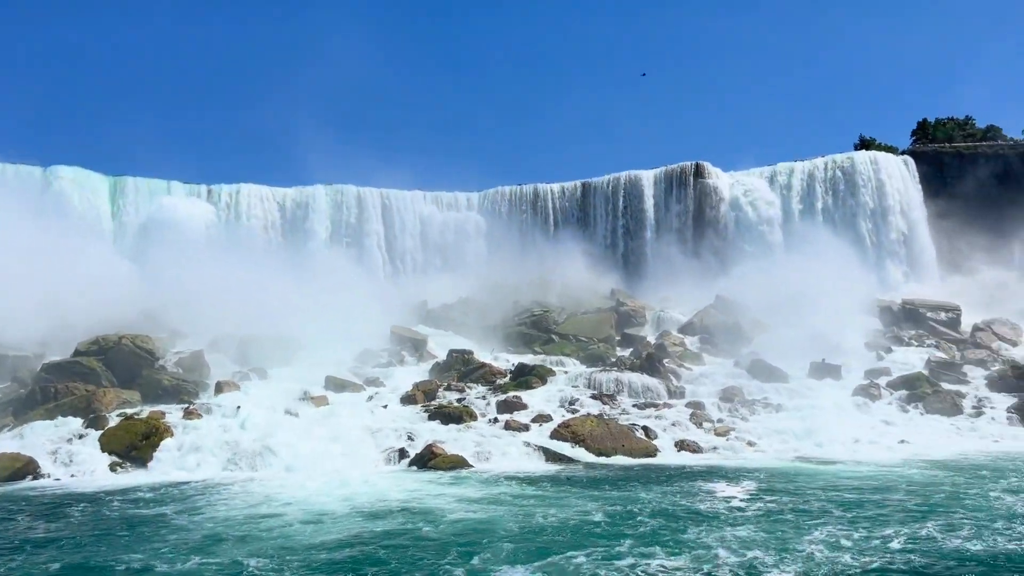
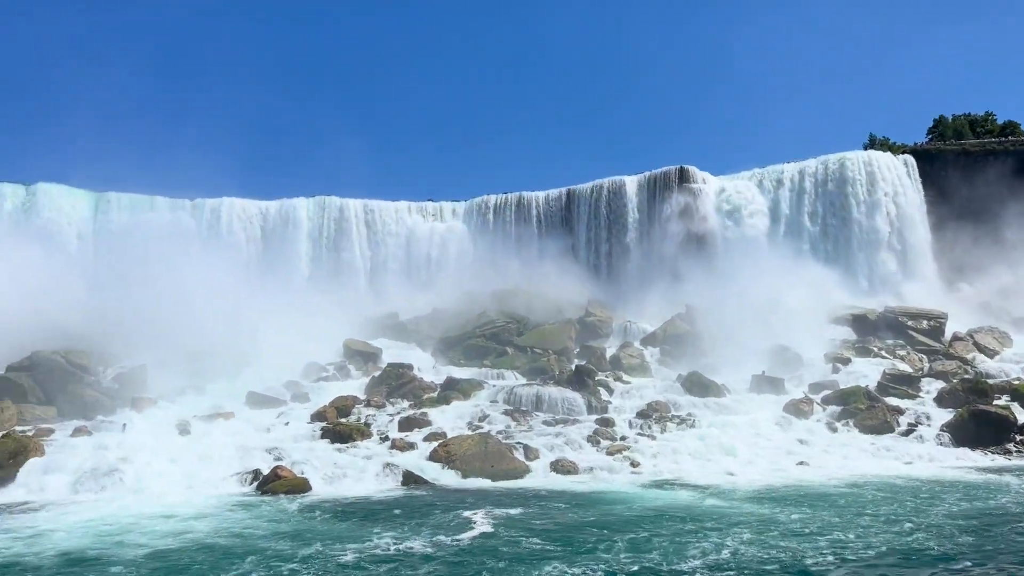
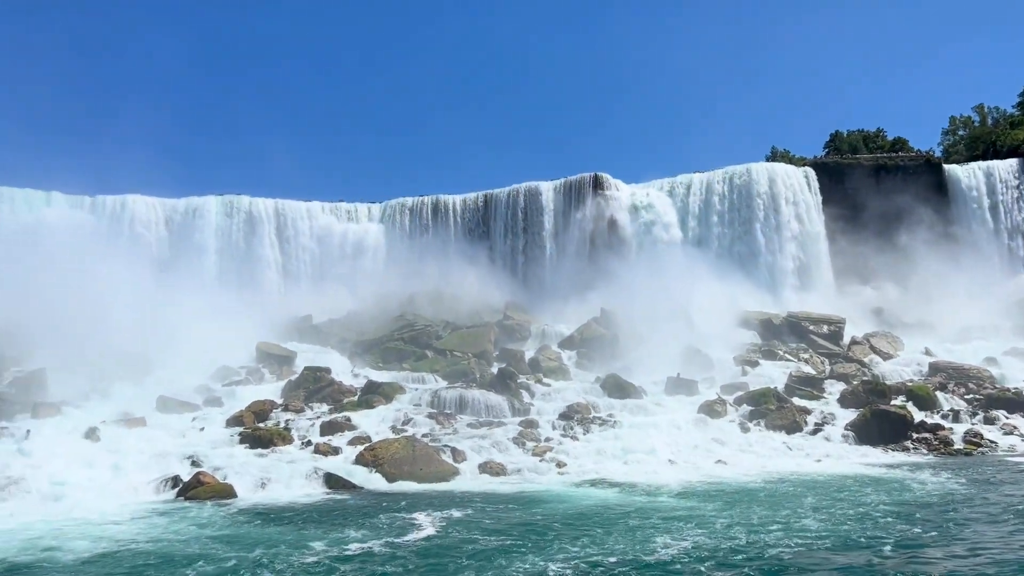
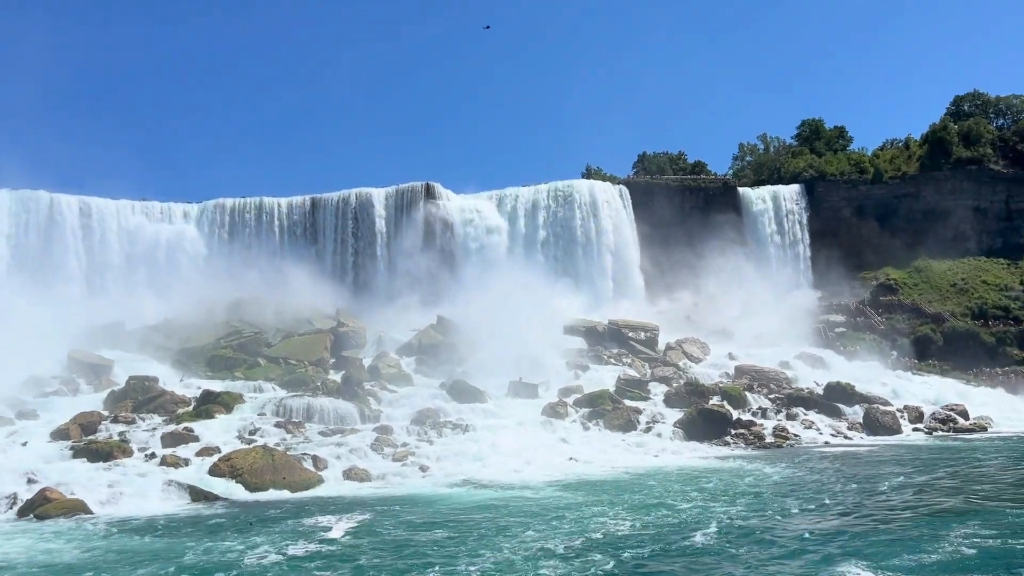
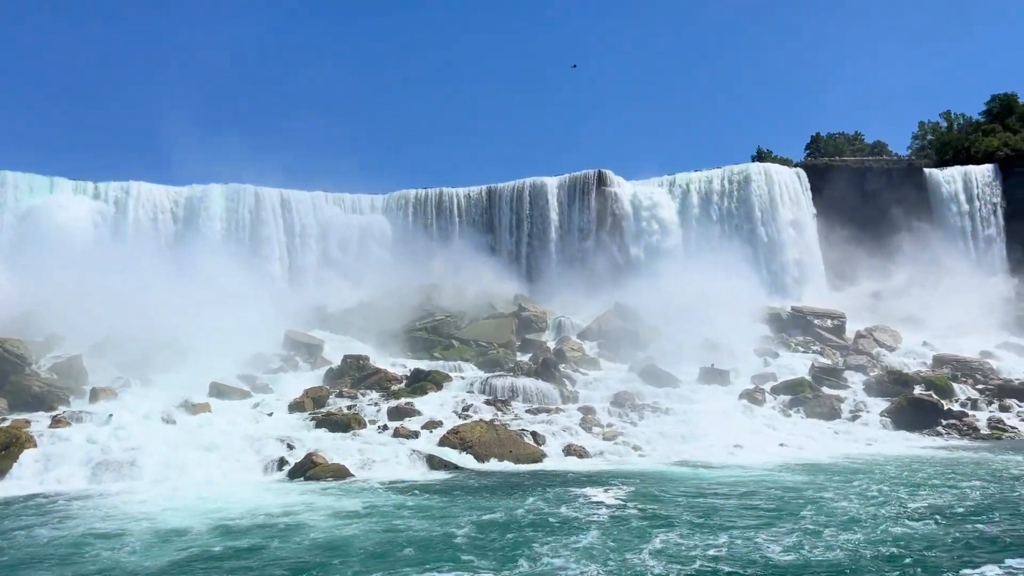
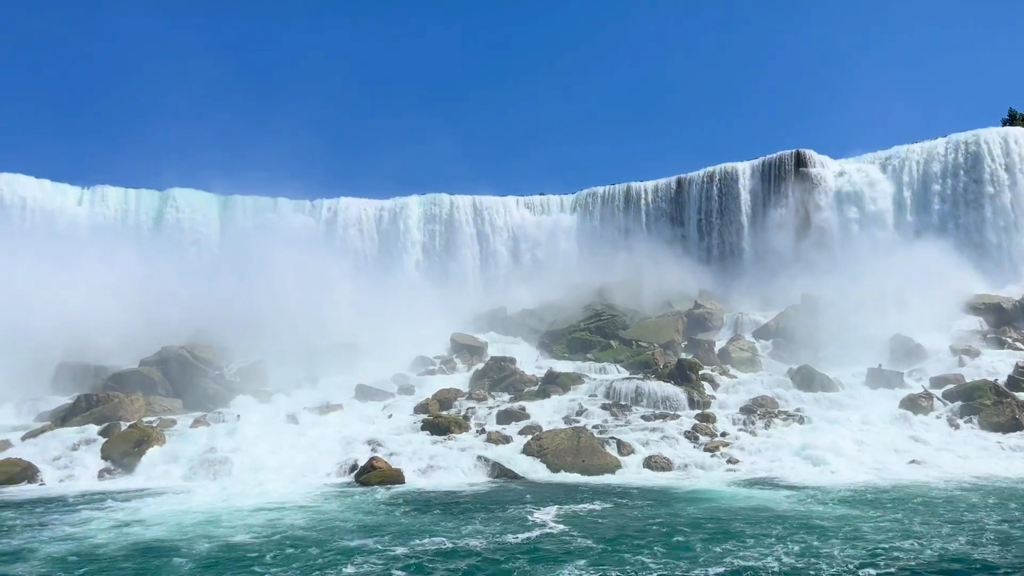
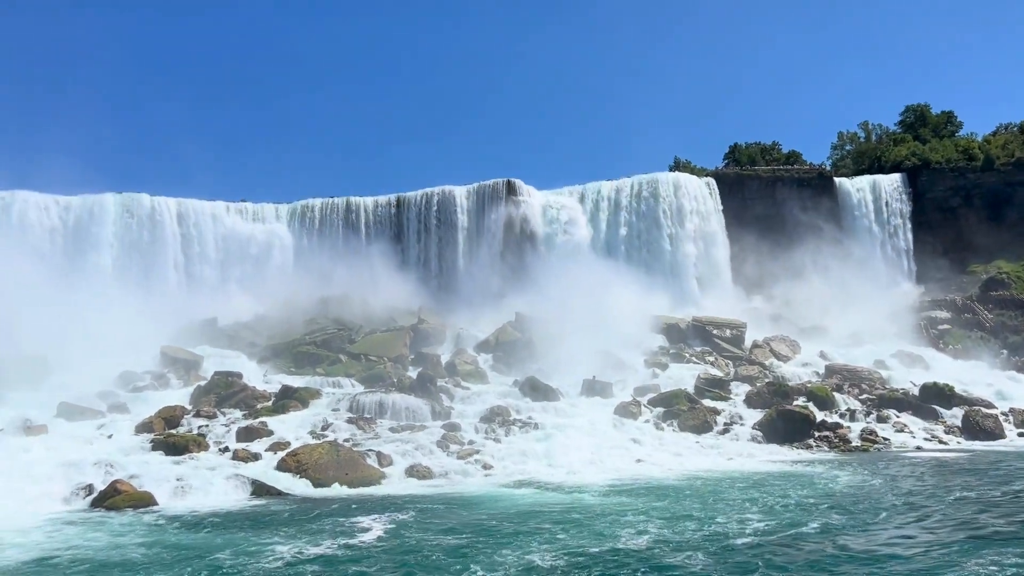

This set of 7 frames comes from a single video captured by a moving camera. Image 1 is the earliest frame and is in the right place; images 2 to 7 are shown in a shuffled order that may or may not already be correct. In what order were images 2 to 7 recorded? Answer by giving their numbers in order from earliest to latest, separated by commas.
5, 4, 7, 3, 2, 6
